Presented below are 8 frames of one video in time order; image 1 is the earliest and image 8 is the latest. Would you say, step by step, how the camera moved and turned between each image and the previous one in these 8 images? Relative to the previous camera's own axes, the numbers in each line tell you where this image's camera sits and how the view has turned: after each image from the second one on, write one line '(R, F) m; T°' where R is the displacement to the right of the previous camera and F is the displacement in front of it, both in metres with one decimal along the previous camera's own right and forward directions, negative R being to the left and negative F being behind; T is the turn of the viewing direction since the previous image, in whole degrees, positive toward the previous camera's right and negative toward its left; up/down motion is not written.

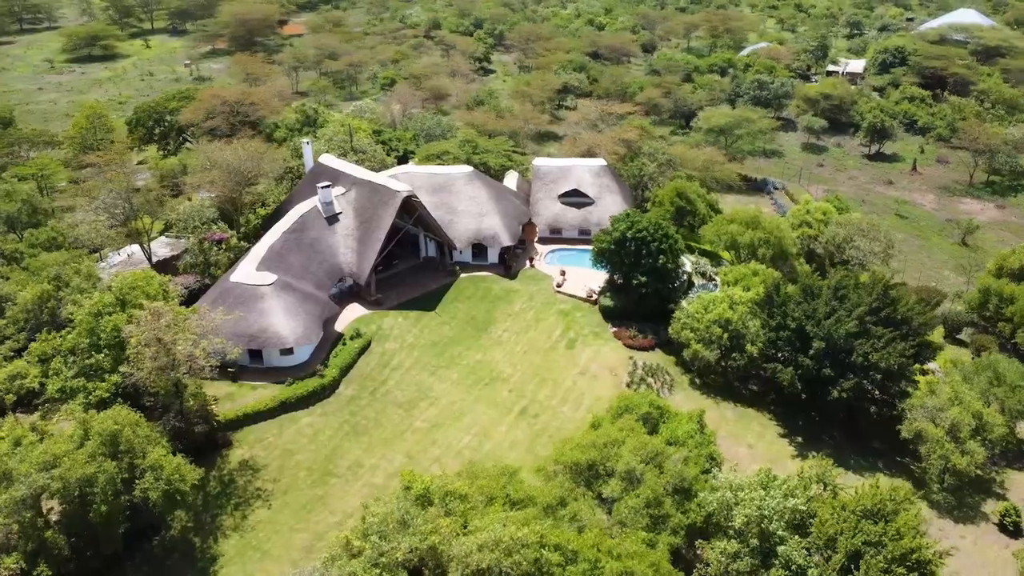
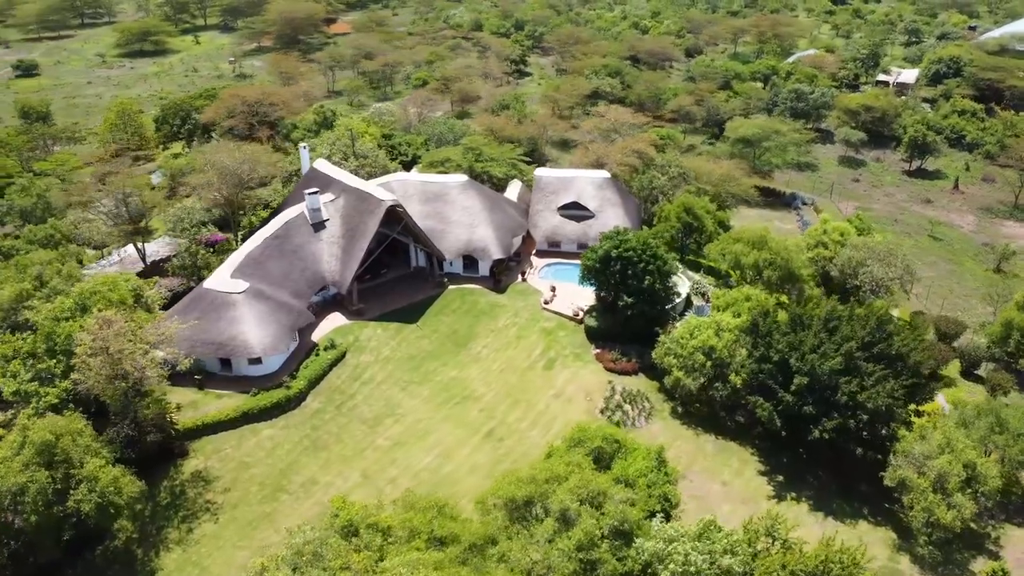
(+4.6, +1.7) m; -4°
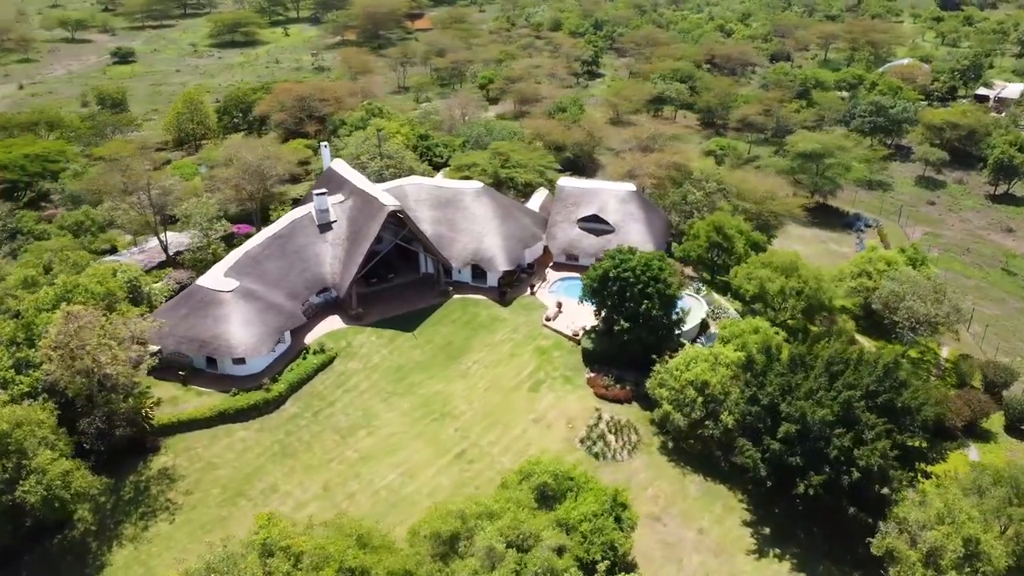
(+5.8, +2.2) m; -7°
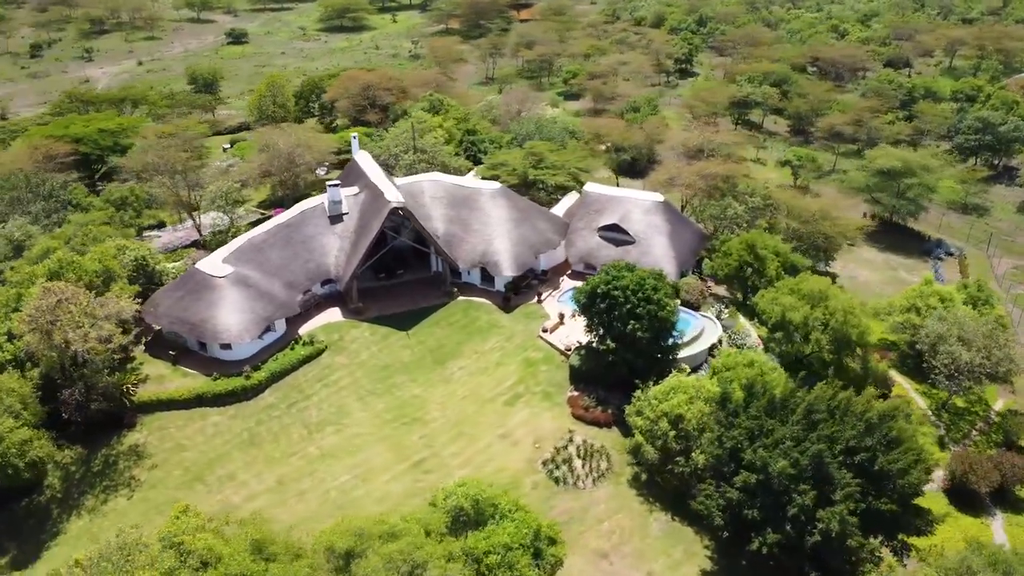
(+7.2, +2.2) m; -8°
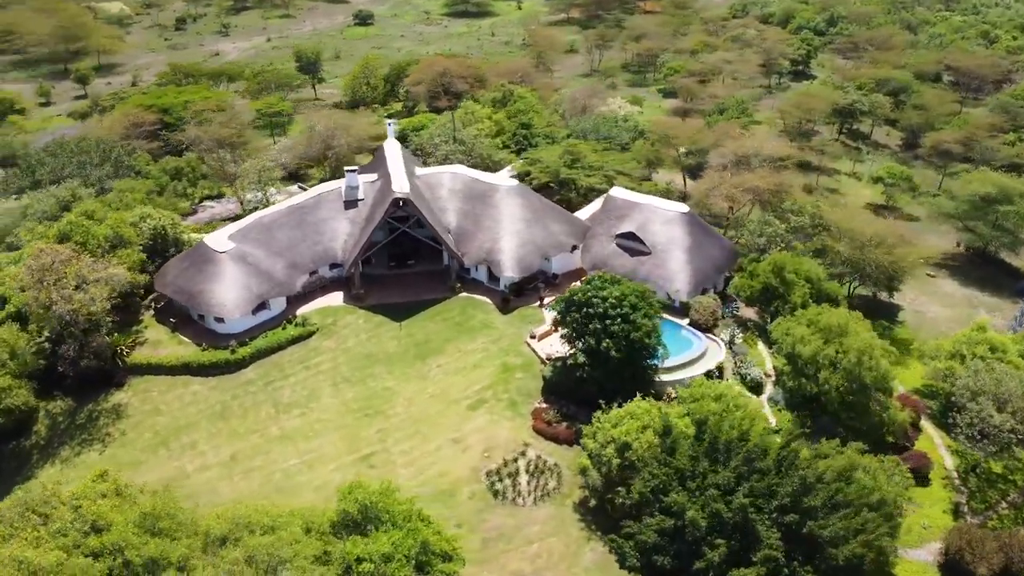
(+8.6, +2.1) m; -10°
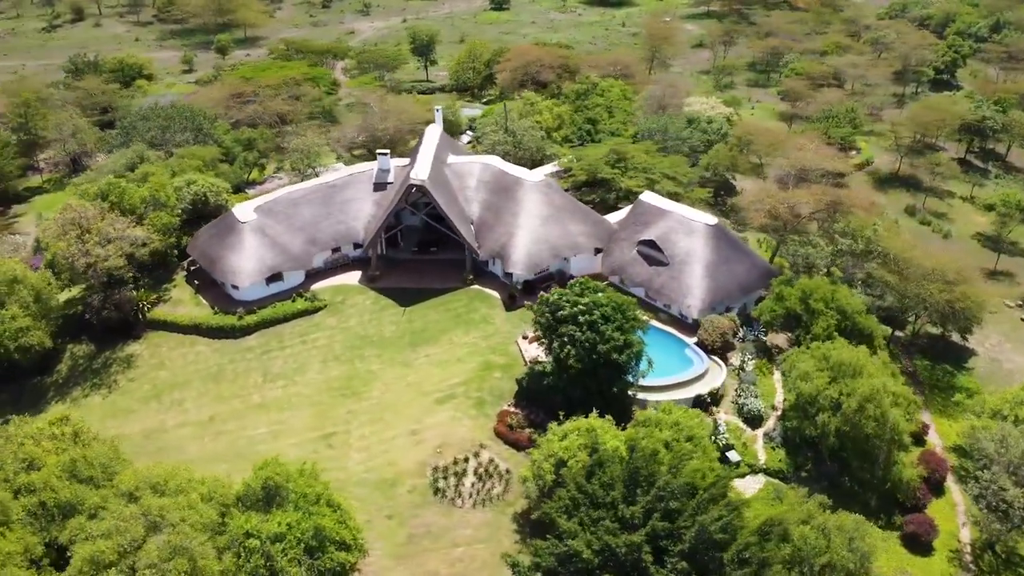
(+8.8, +1.8) m; -11°
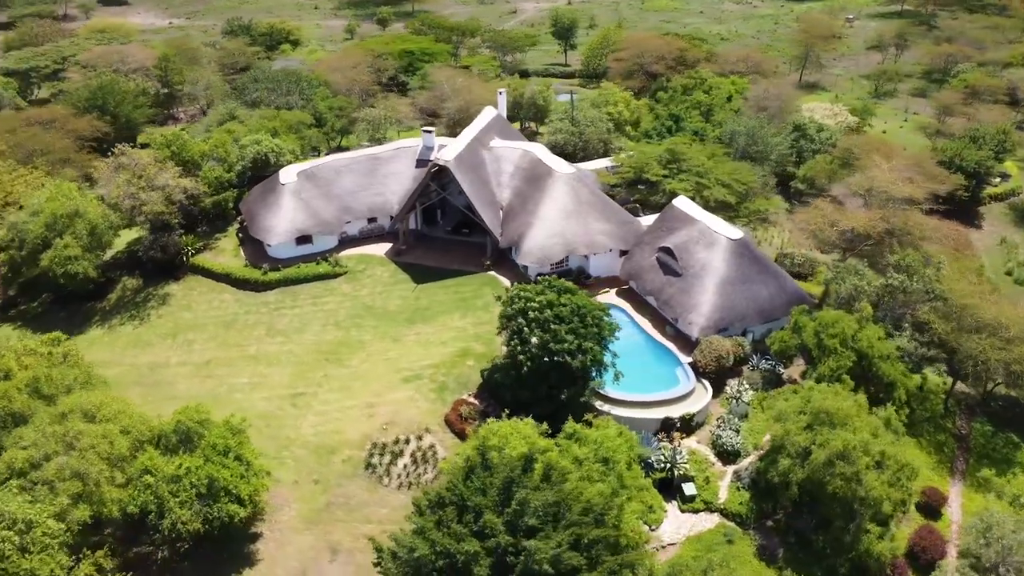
(+10.7, +2.1) m; -13°
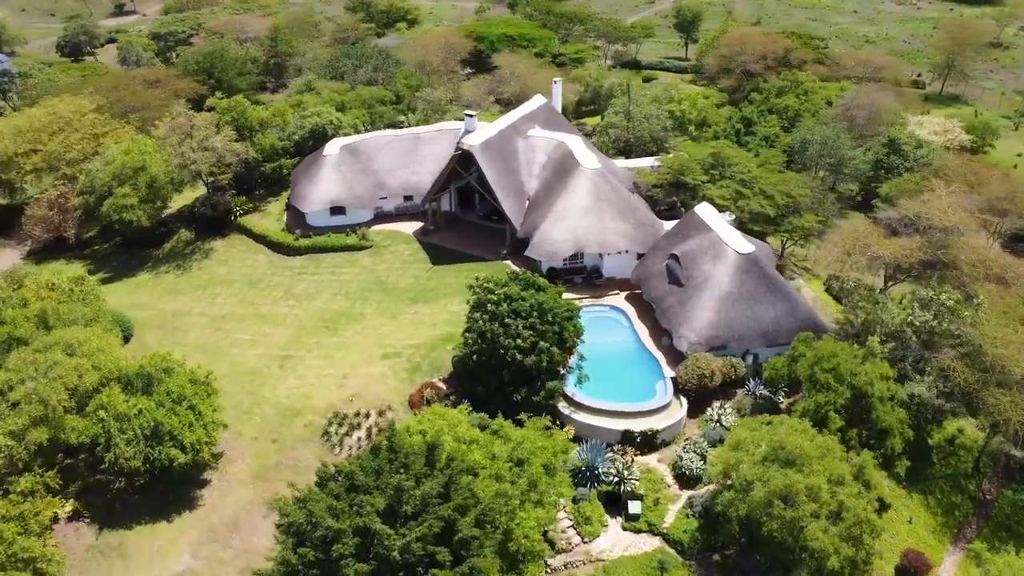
(+8.8, +1.3) m; -11°
